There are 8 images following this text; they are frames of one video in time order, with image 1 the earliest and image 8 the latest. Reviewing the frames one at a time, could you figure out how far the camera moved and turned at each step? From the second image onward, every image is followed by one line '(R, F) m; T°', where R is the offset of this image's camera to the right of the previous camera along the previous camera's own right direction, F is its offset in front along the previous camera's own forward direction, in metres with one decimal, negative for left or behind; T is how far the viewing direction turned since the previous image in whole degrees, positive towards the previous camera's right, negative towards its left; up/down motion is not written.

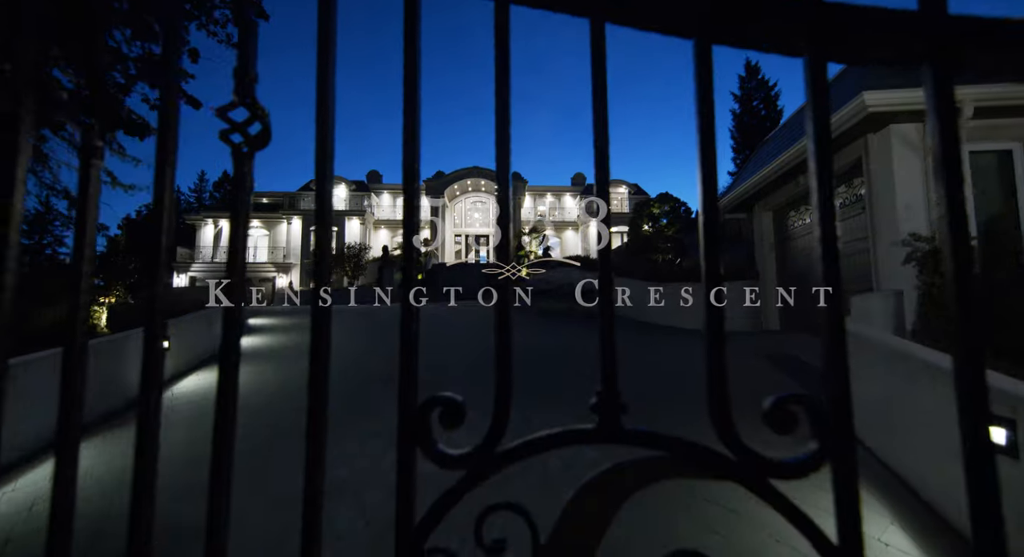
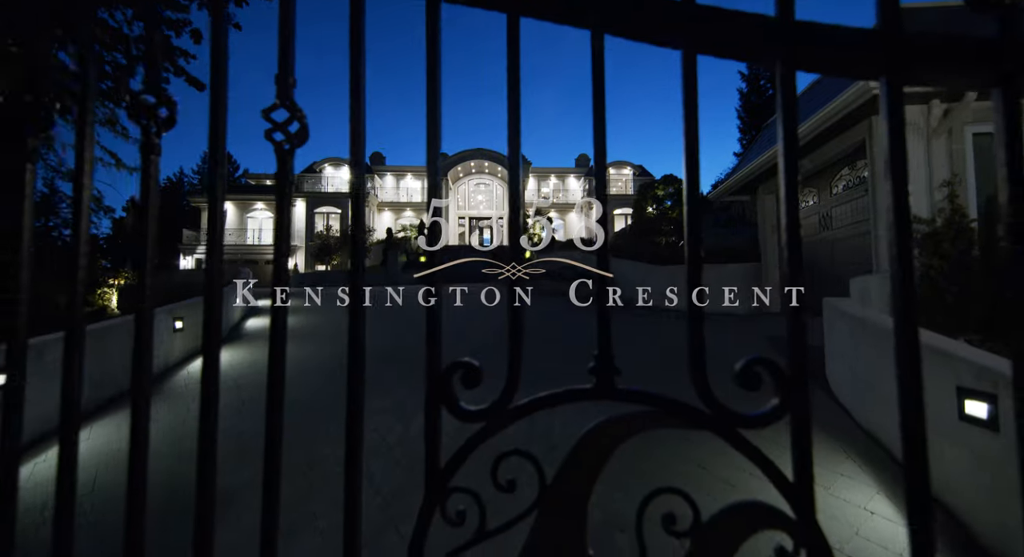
(0.0, -0.1) m; 0°
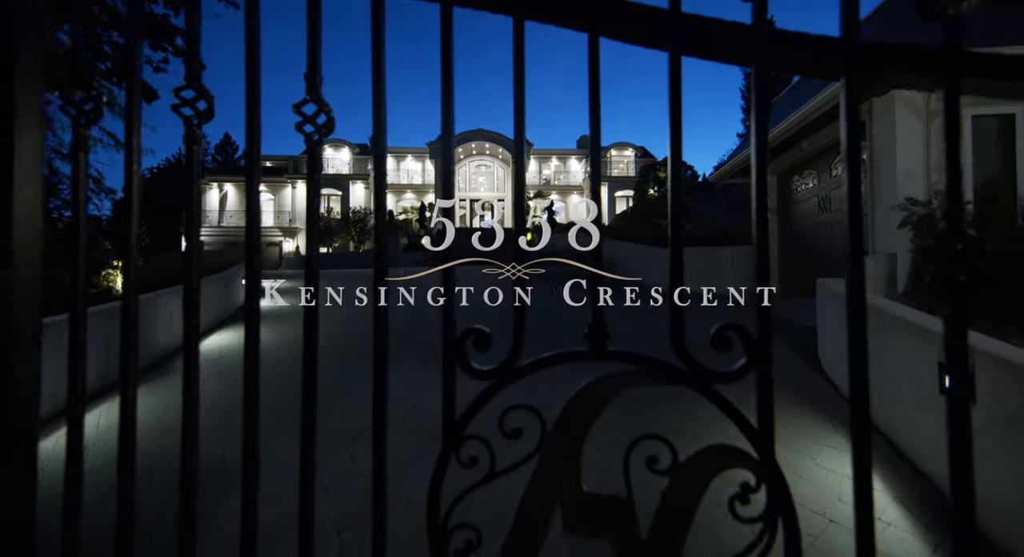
(0.0, -0.1) m; 0°
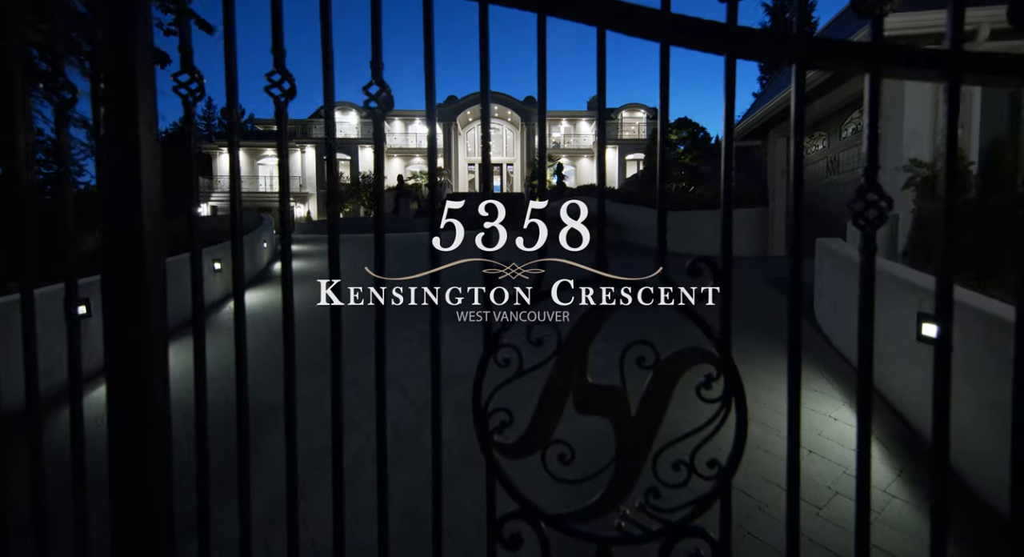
(0.0, -0.3) m; -1°
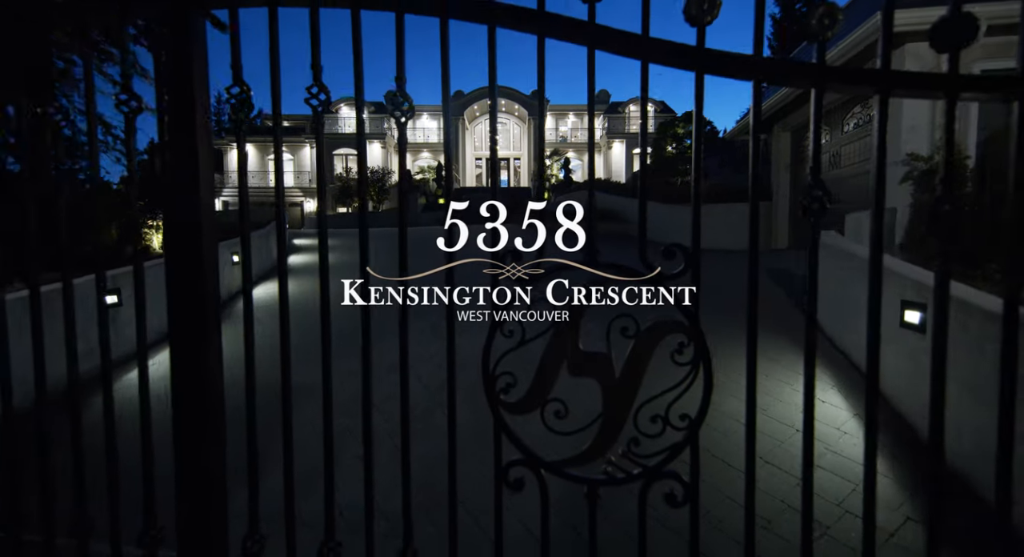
(0.0, -0.2) m; -1°
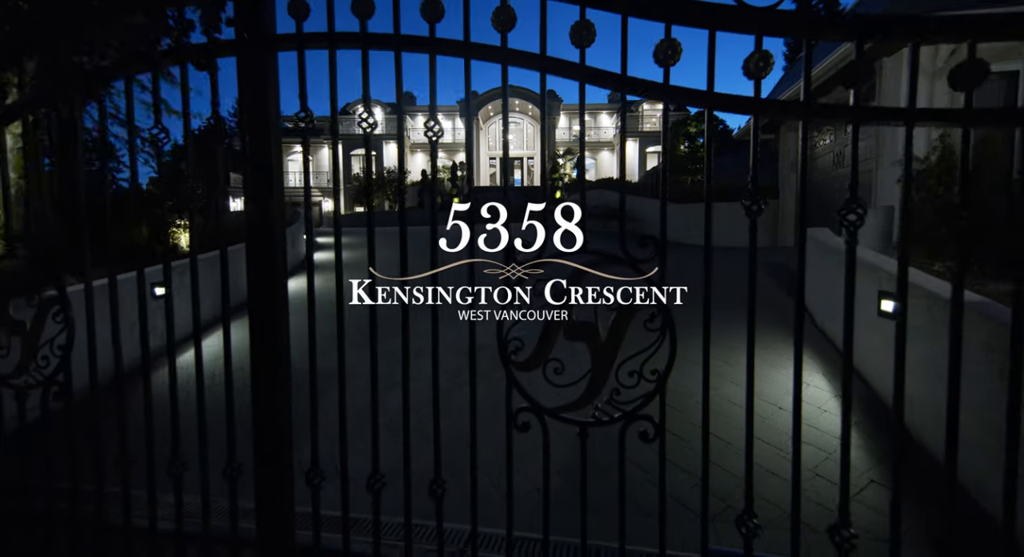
(0.0, -0.4) m; -1°
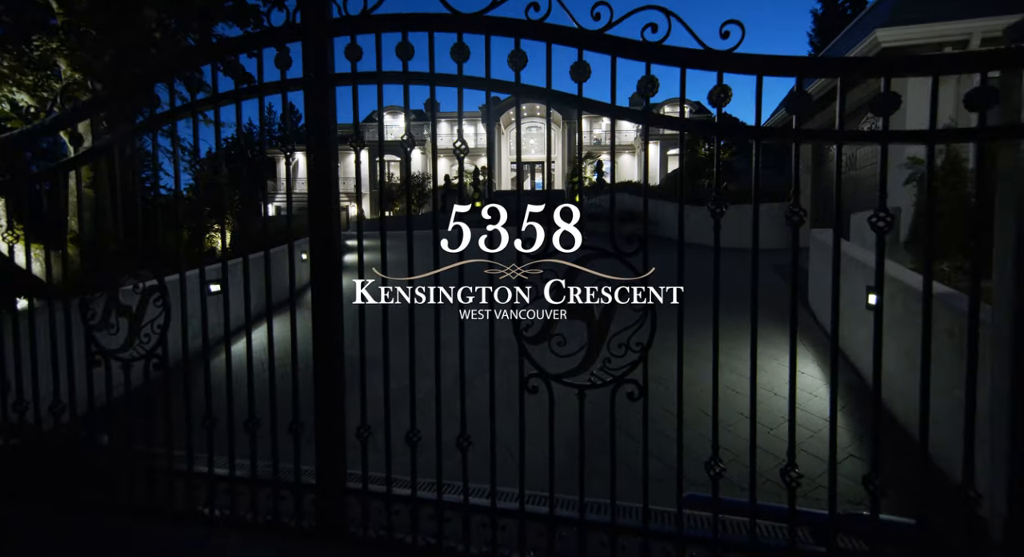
(0.0, -0.5) m; -2°
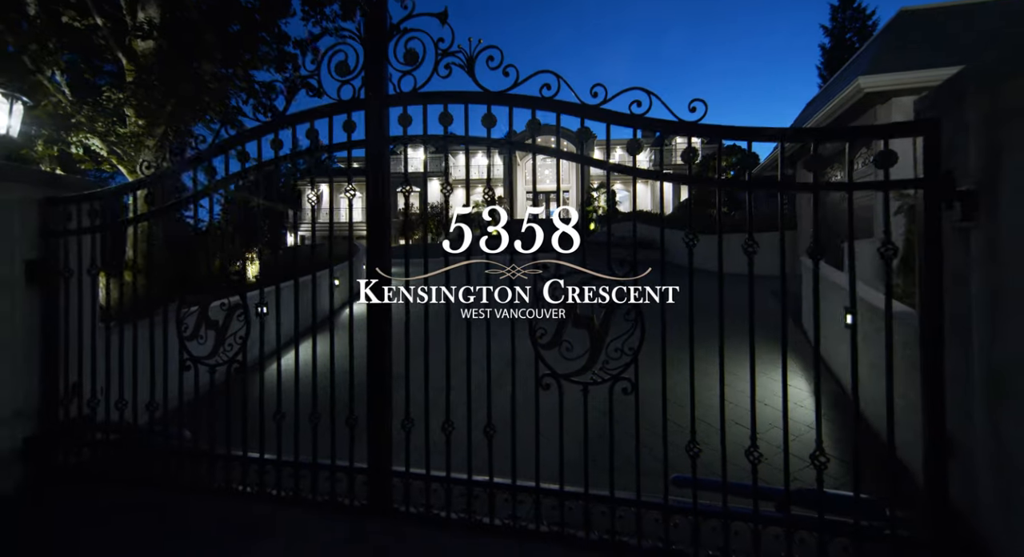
(0.0, -0.6) m; -2°
